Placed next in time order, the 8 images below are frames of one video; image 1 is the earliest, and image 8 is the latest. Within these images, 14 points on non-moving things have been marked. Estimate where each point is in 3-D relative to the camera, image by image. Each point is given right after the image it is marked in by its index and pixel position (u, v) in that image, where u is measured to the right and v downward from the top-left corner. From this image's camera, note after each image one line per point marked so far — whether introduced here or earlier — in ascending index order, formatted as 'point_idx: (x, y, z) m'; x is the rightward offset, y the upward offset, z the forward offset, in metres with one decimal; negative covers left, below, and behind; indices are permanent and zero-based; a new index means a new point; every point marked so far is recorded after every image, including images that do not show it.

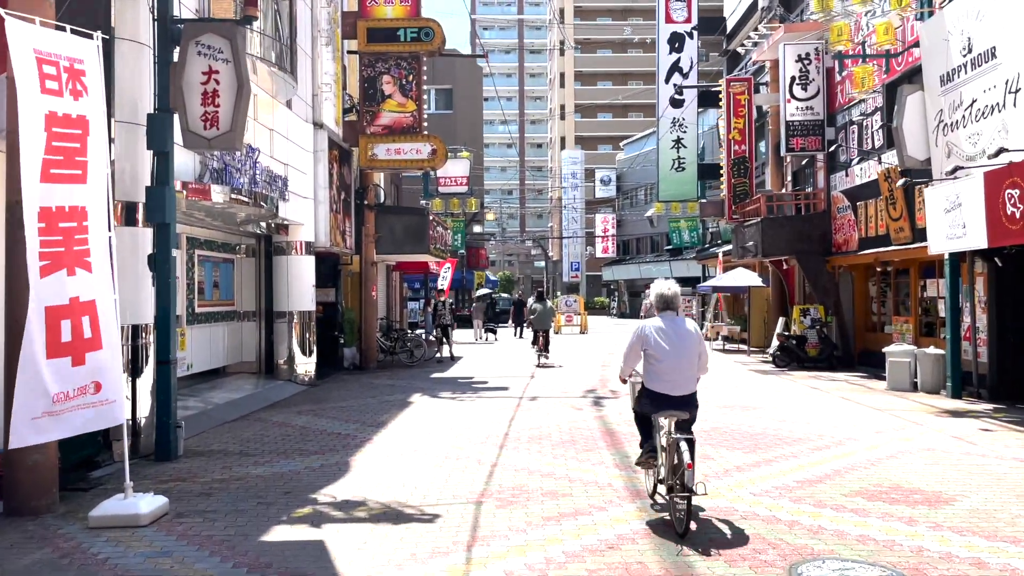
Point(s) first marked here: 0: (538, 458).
0: (+0.3, -1.9, +9.1) m
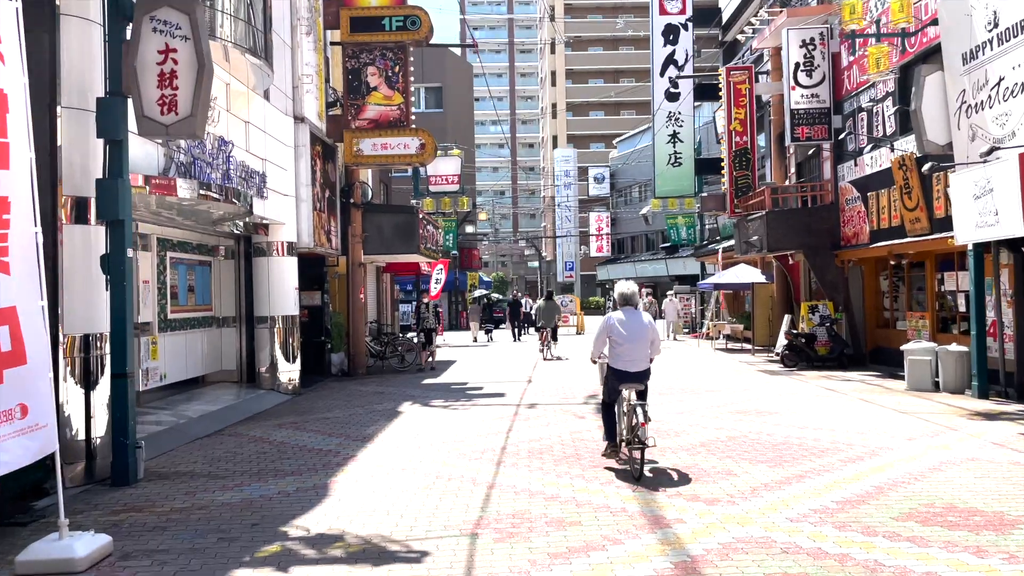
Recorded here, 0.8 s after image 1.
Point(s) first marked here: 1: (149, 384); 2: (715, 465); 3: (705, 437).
0: (+0.3, -1.9, +8.1) m
1: (-6.0, -1.6, +13.5) m
2: (+2.1, -1.9, +8.5) m
3: (+2.4, -1.9, +10.2) m
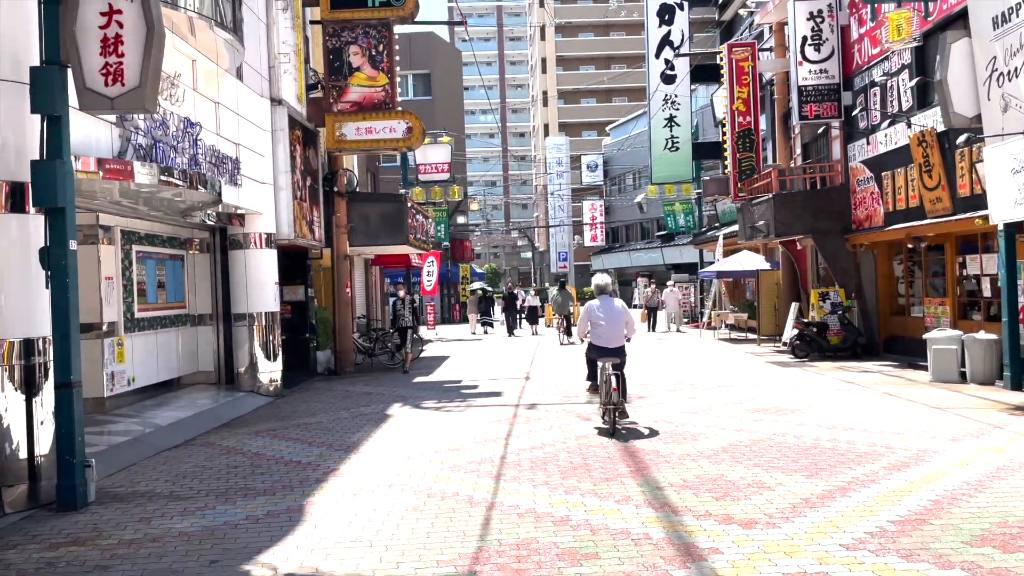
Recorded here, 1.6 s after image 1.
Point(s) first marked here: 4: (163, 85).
0: (+0.3, -1.8, +7.1) m
1: (-6.1, -1.5, +12.4) m
2: (+2.1, -1.7, +7.5) m
3: (+2.4, -1.7, +9.2) m
4: (-4.8, +2.8, +11.1) m
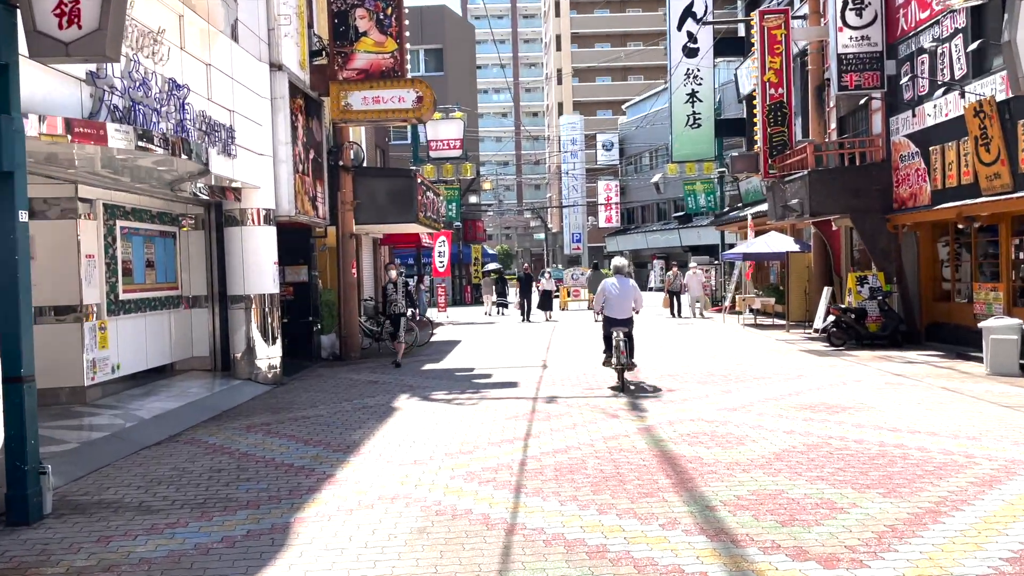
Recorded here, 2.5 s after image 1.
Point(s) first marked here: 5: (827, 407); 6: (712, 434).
0: (+0.5, -1.7, +6.0) m
1: (-5.8, -1.2, +11.4) m
2: (+2.3, -1.6, +6.4) m
3: (+2.6, -1.6, +8.0) m
4: (-4.5, +3.0, +10.0) m
5: (+3.9, -1.5, +10.1) m
6: (+2.1, -1.5, +8.6) m
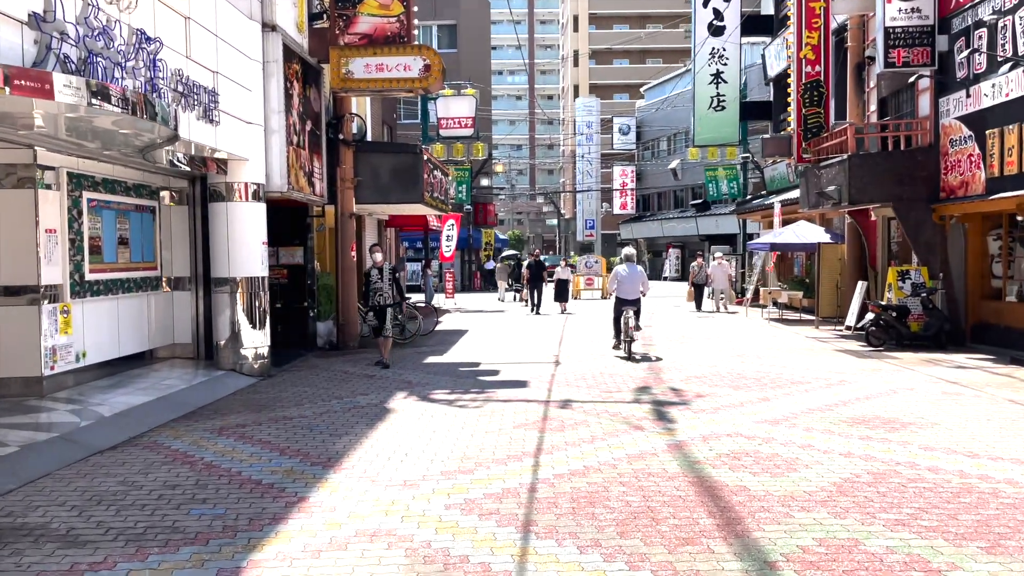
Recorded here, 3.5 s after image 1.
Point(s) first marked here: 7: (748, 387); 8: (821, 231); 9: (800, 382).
0: (+0.5, -1.6, +4.7) m
1: (-5.7, -1.0, +10.2) m
2: (+2.3, -1.6, +5.1) m
3: (+2.7, -1.5, +6.7) m
4: (-4.3, +3.2, +8.7) m
5: (+4.0, -1.5, +8.8) m
6: (+2.2, -1.5, +7.3) m
7: (+3.2, -1.3, +10.9) m
8: (+7.3, +1.3, +19.3) m
9: (+4.0, -1.3, +11.4) m
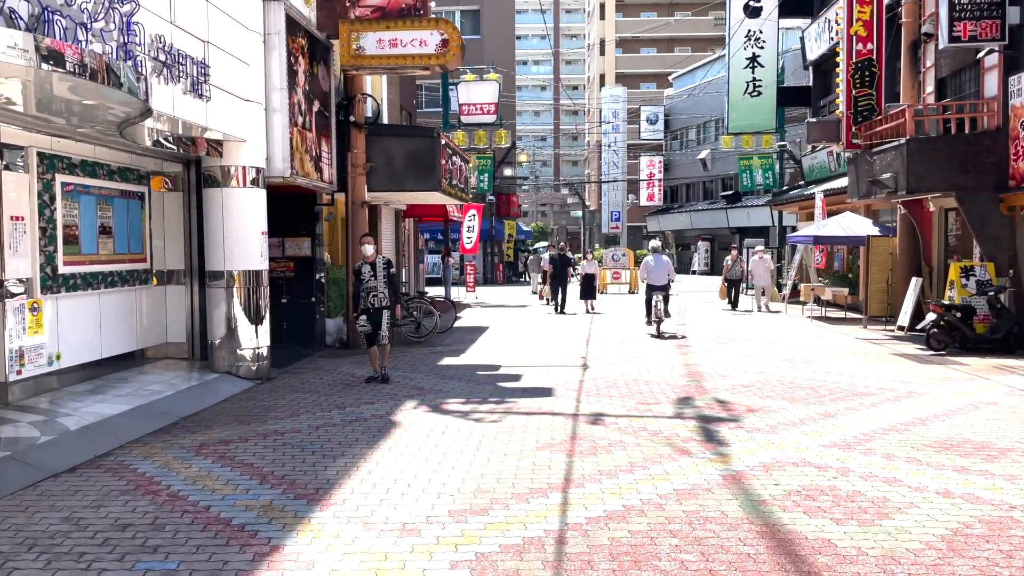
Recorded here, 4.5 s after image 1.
0: (+0.6, -1.7, +3.5) m
1: (-5.4, -0.9, +9.1) m
2: (+2.5, -1.6, +3.7) m
3: (+2.8, -1.5, +5.4) m
4: (-4.1, +3.3, +7.5) m
5: (+4.2, -1.5, +7.4) m
6: (+2.4, -1.5, +6.0) m
7: (+3.5, -1.3, +9.6) m
8: (+7.9, +1.4, +17.8) m
9: (+4.3, -1.3, +10.0) m
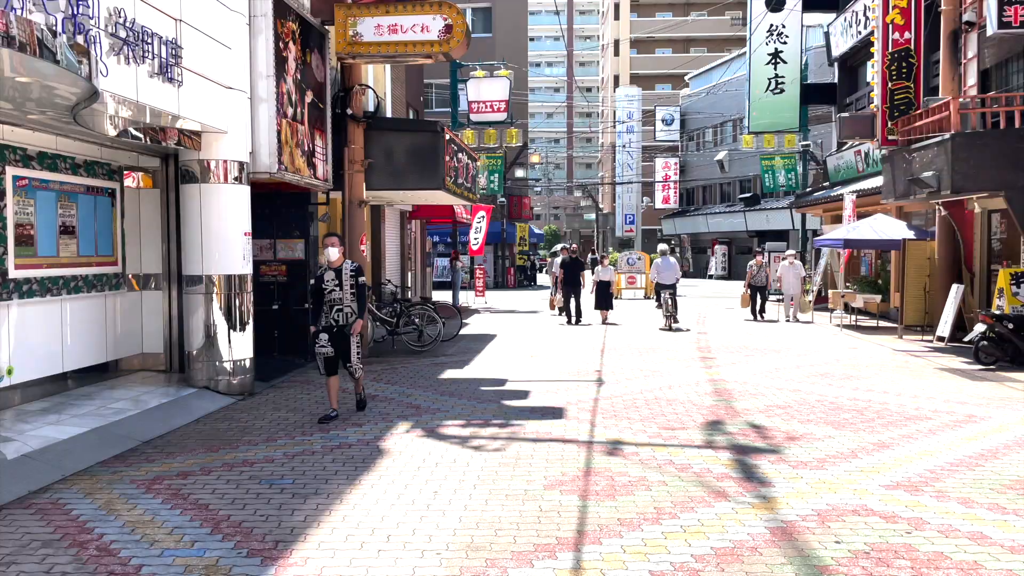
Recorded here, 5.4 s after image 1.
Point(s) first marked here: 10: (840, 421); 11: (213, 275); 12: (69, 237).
0: (+0.6, -1.7, +2.3) m
1: (-5.4, -1.0, +8.0) m
2: (+2.4, -1.7, +2.6) m
3: (+2.8, -1.6, +4.2) m
4: (-4.0, +3.2, +6.5) m
5: (+4.2, -1.6, +6.2) m
6: (+2.4, -1.6, +4.8) m
7: (+3.5, -1.4, +8.4) m
8: (+8.1, +1.3, +16.6) m
9: (+4.4, -1.4, +8.8) m
10: (+3.5, -1.4, +8.6) m
11: (-3.9, +0.2, +10.5) m
12: (-5.2, +0.6, +9.7) m
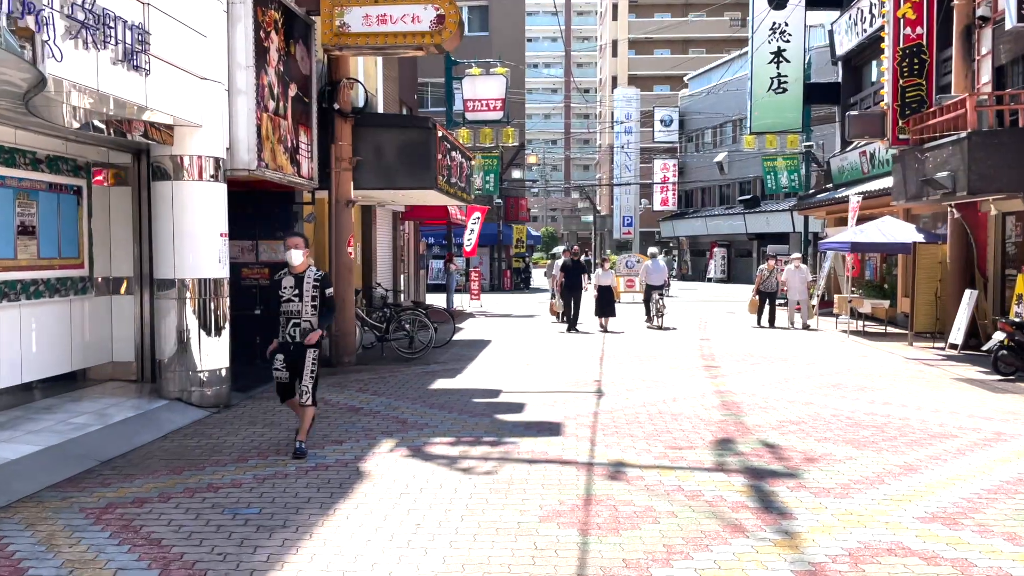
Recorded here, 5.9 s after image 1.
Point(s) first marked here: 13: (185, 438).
0: (+0.5, -1.8, +1.6) m
1: (-5.4, -1.0, +7.4) m
2: (+2.4, -1.8, +1.9) m
3: (+2.8, -1.7, +3.6) m
4: (-4.1, +3.2, +5.8) m
5: (+4.2, -1.6, +5.6) m
6: (+2.3, -1.7, +4.2) m
7: (+3.4, -1.5, +7.7) m
8: (+8.0, +1.2, +15.9) m
9: (+4.3, -1.5, +8.2) m
10: (+3.4, -1.5, +8.0) m
11: (-3.9, +0.1, +9.9) m
12: (-5.3, +0.6, +9.0) m
13: (-3.4, -1.5, +8.4) m
